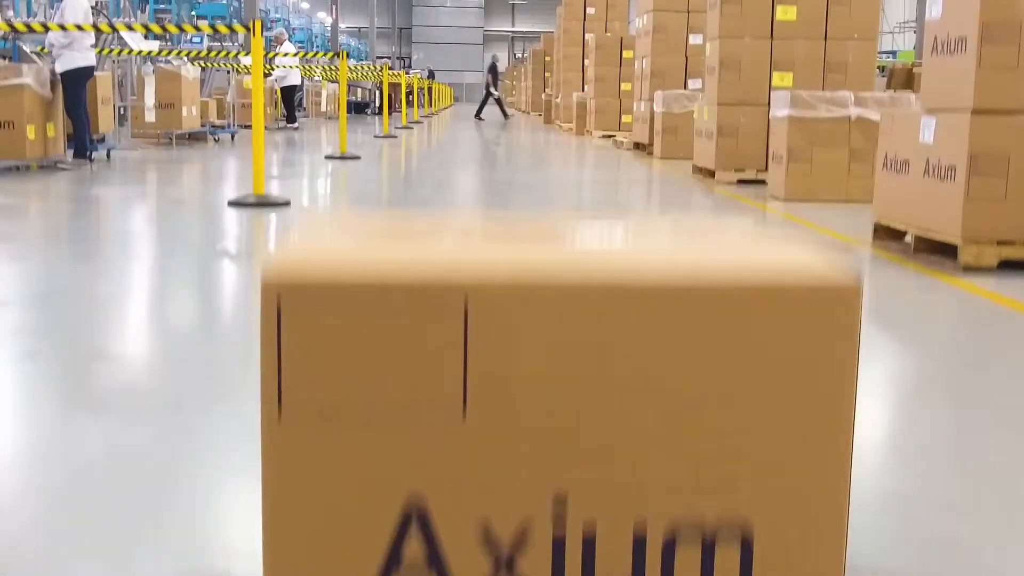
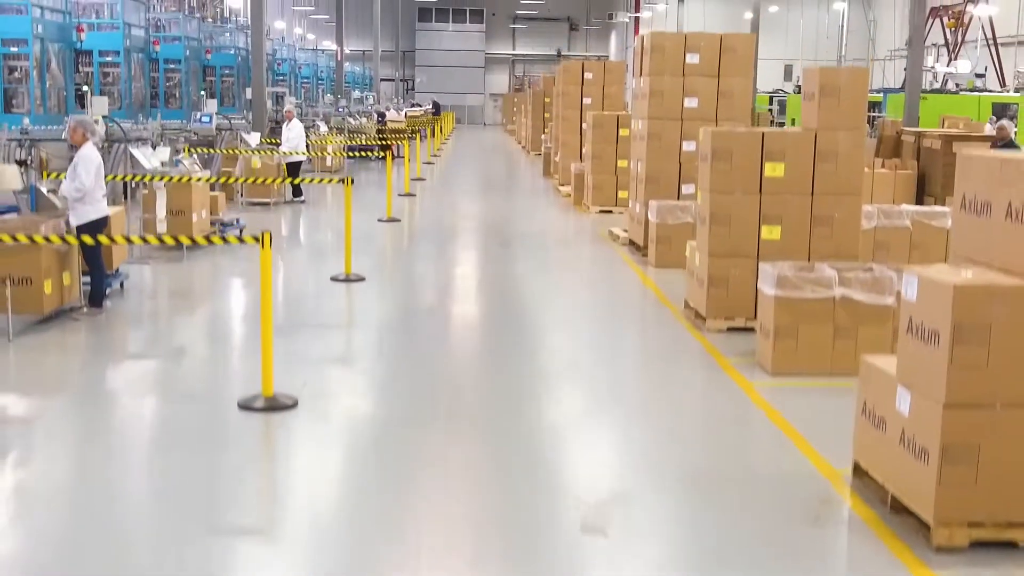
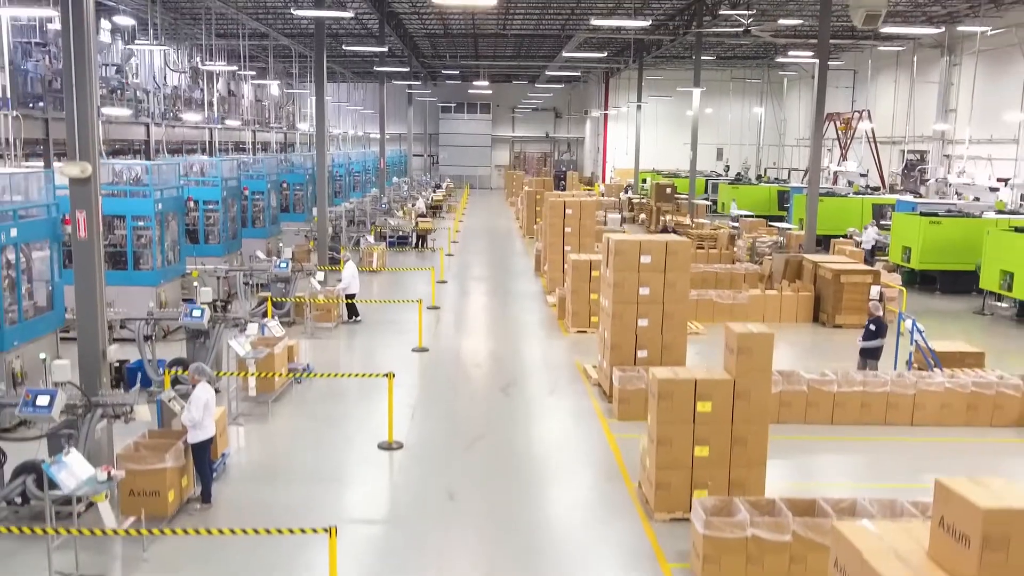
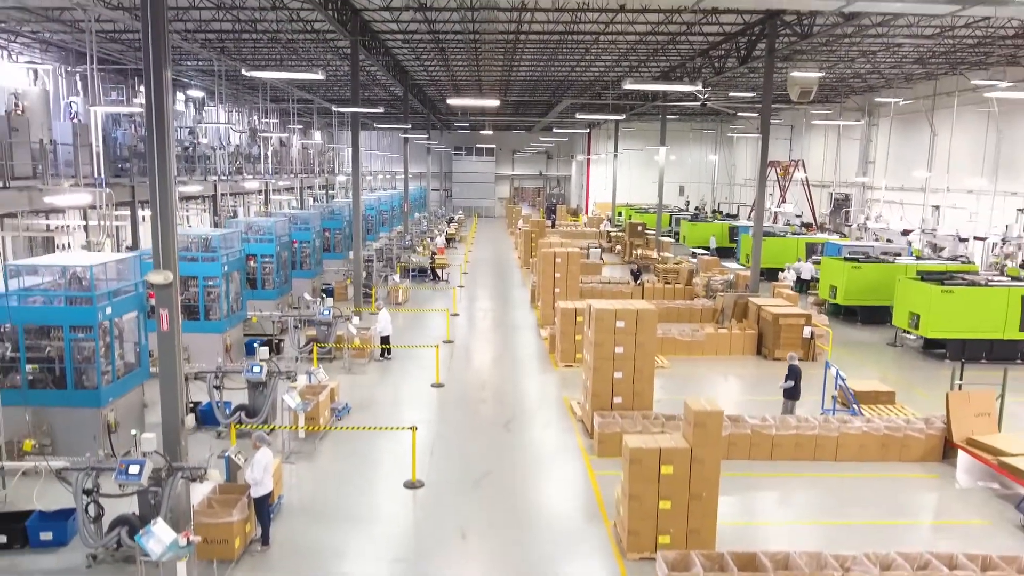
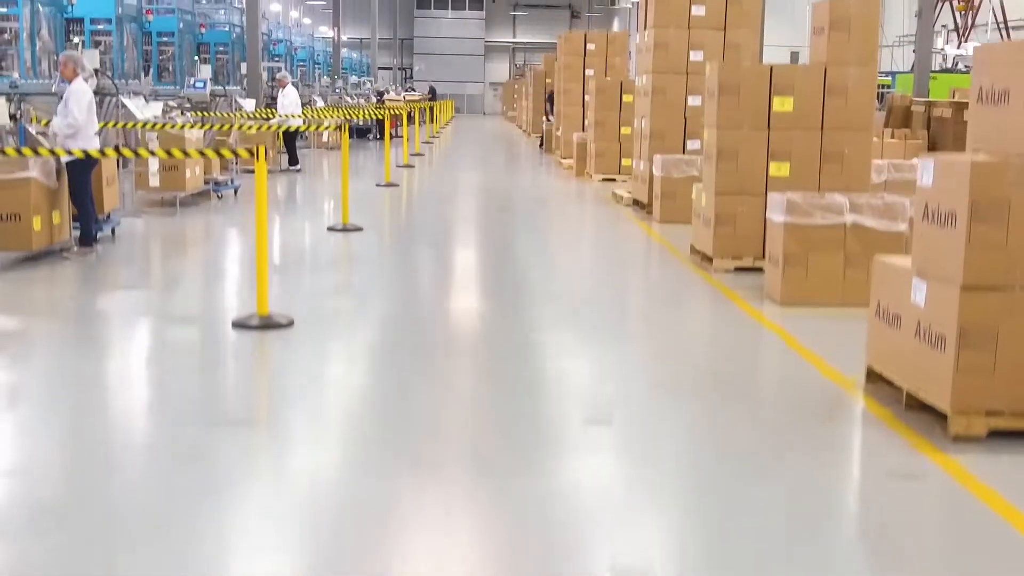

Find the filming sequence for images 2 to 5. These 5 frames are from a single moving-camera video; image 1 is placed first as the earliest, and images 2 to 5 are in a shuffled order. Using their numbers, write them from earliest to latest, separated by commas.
5, 2, 3, 4
